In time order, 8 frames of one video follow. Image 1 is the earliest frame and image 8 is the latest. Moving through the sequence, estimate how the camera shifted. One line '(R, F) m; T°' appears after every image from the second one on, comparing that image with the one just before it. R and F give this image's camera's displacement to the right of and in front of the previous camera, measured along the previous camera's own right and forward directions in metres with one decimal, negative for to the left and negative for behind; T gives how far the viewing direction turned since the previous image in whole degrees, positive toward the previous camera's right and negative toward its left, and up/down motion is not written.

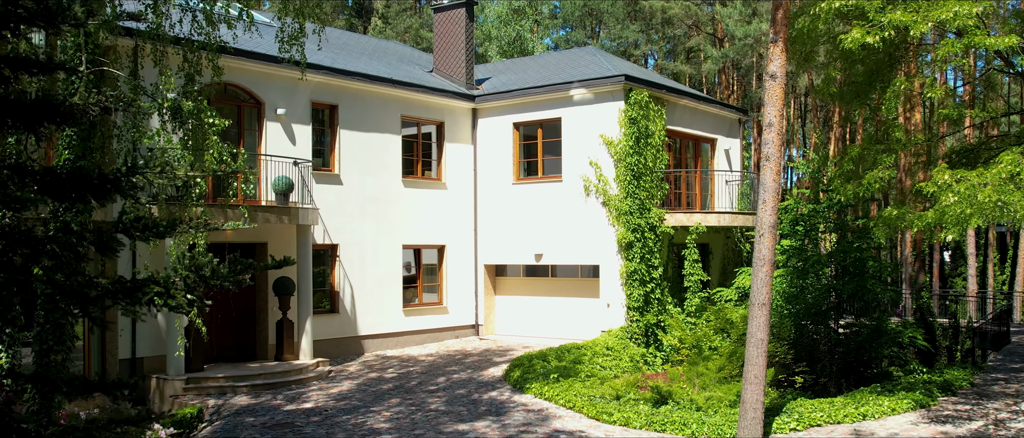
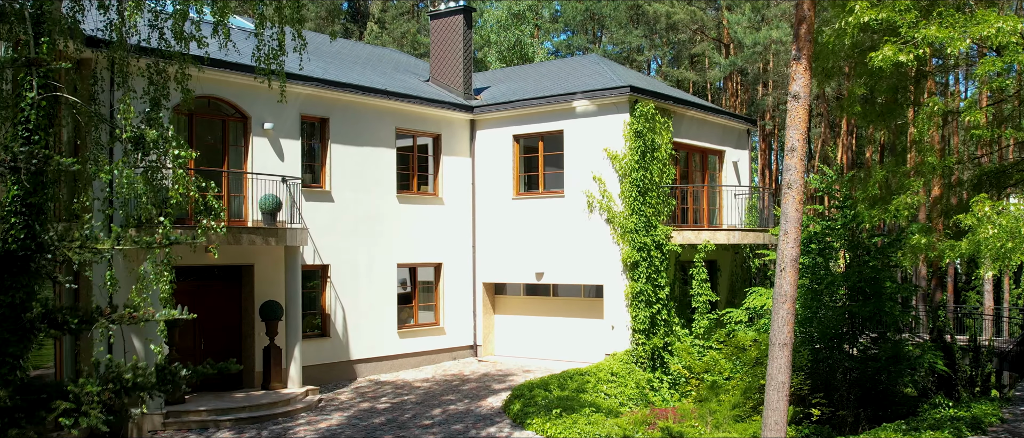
(0.0, +0.8) m; 0°
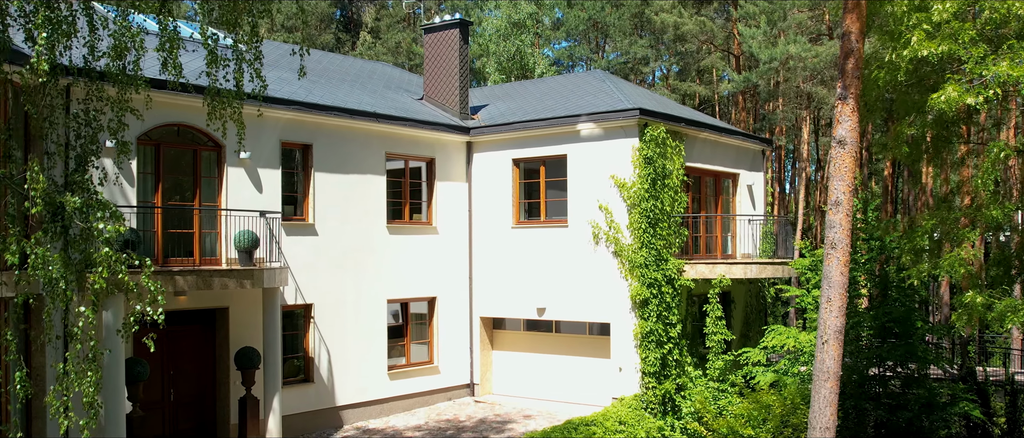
(0.0, +1.2) m; 0°
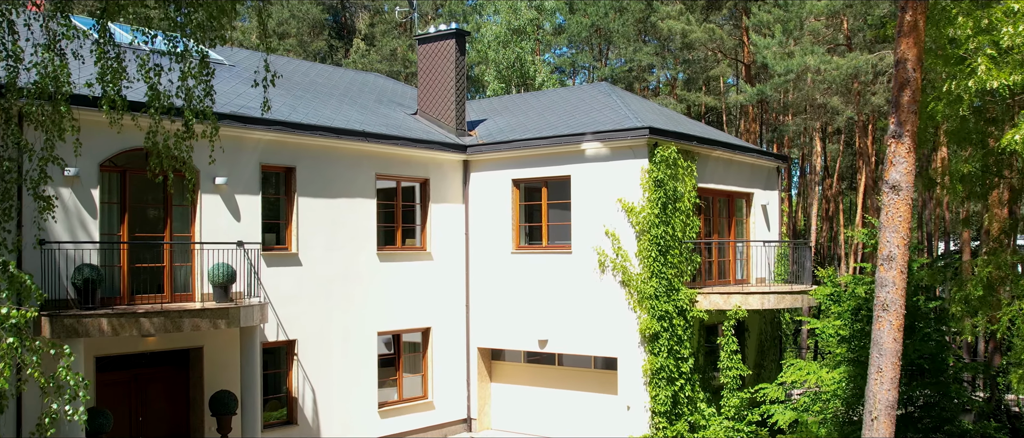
(0.0, +1.0) m; 0°
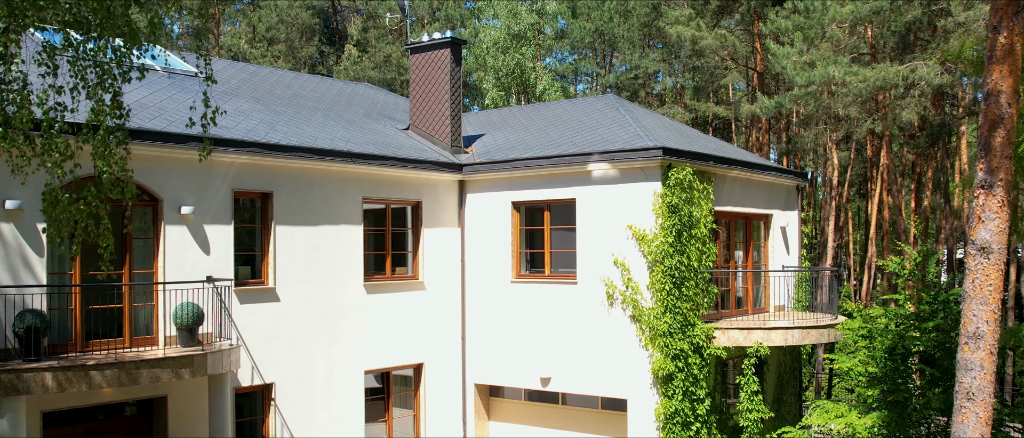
(0.0, +1.2) m; 0°
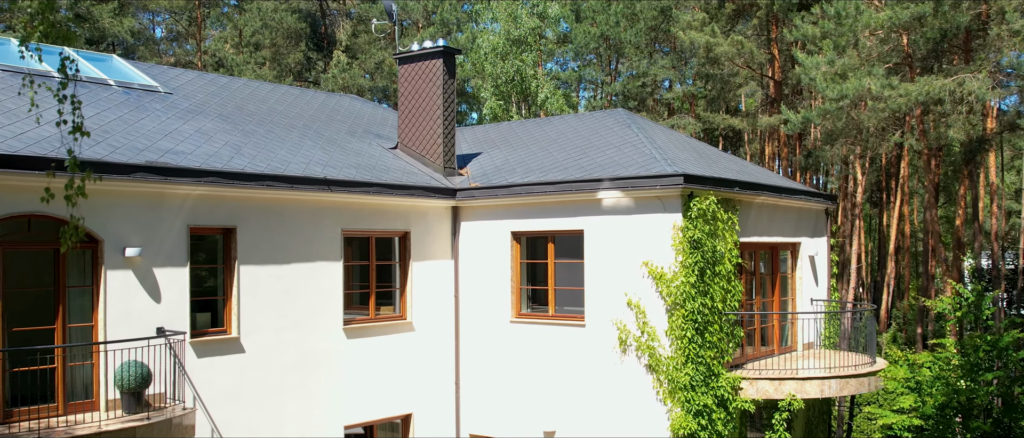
(0.0, +1.5) m; 0°
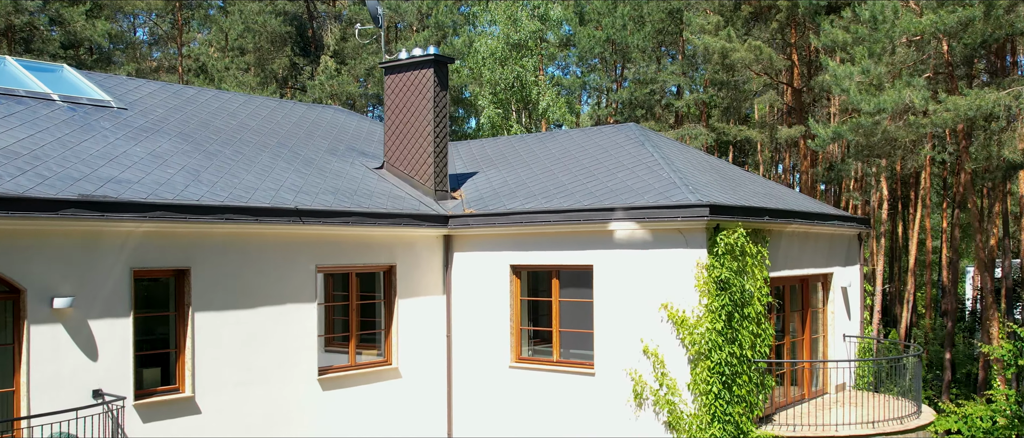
(0.0, +1.4) m; 0°
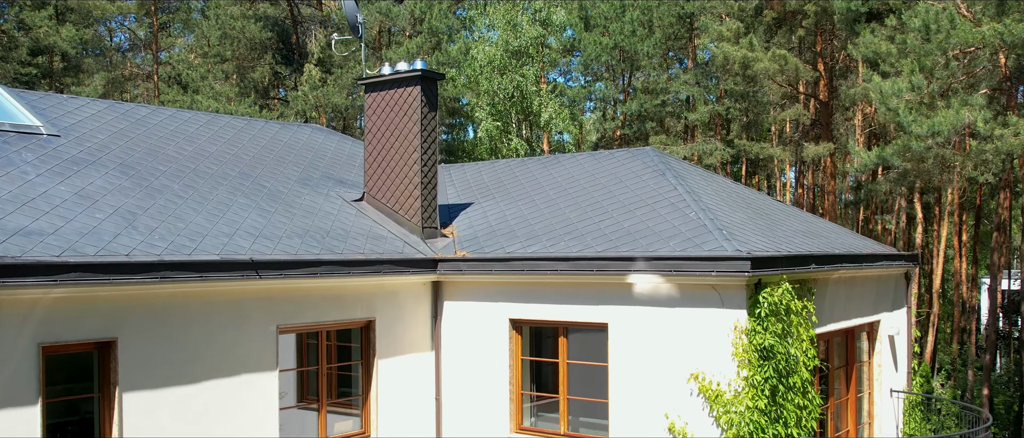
(0.0, +1.6) m; 0°
